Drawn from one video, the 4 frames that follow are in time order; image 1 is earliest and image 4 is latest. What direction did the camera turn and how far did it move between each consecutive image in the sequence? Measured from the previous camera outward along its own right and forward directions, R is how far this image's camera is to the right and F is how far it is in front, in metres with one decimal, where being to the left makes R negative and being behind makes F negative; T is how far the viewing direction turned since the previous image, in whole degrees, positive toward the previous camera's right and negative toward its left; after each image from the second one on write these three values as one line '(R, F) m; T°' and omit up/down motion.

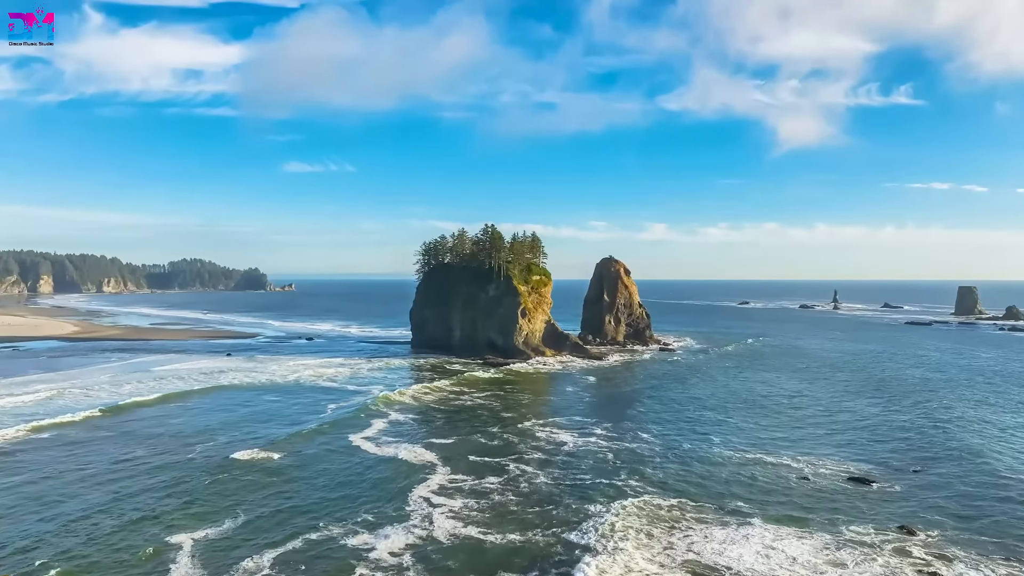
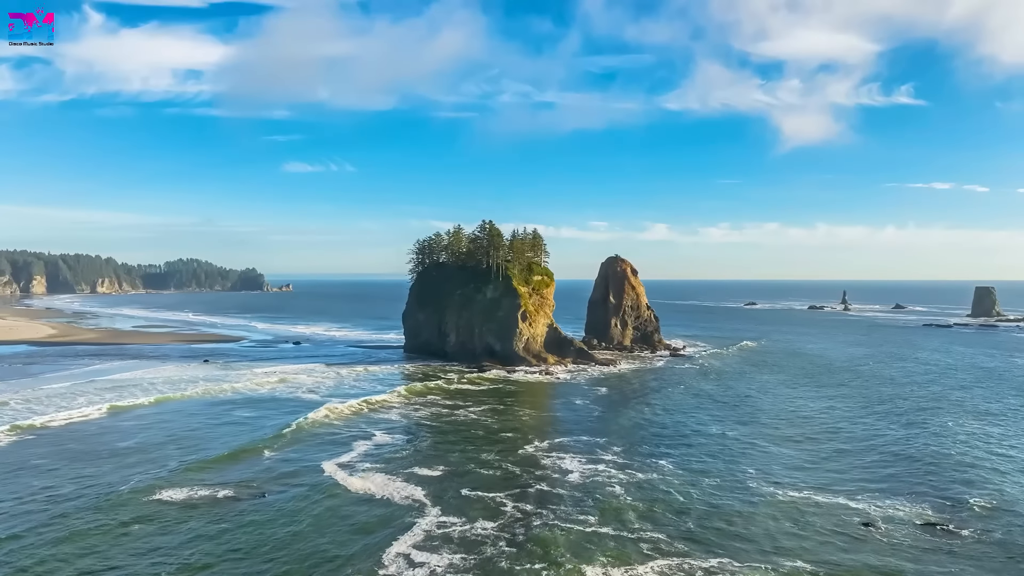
(+0.1, +4.8) m; 0°
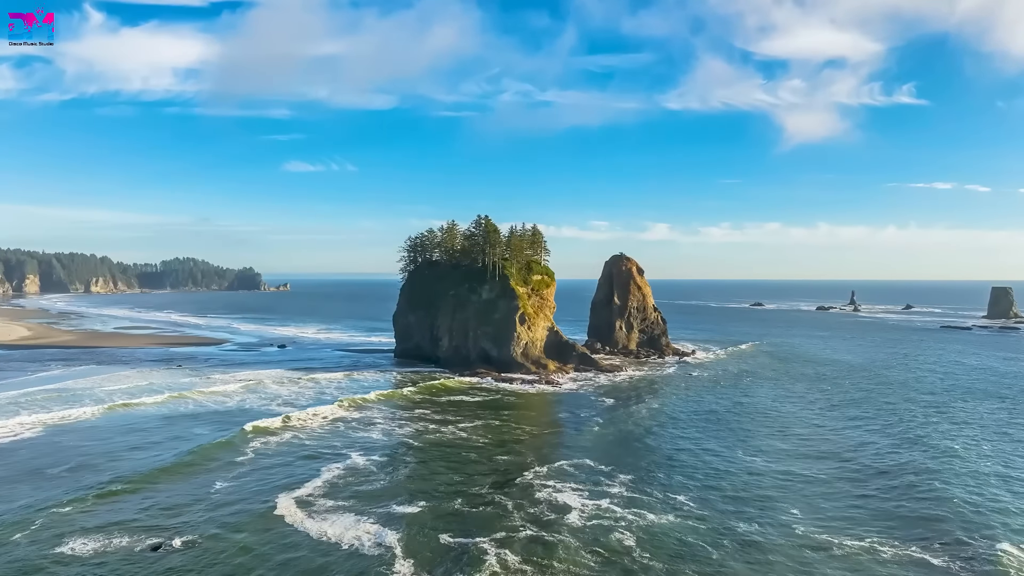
(+0.3, +4.5) m; 0°
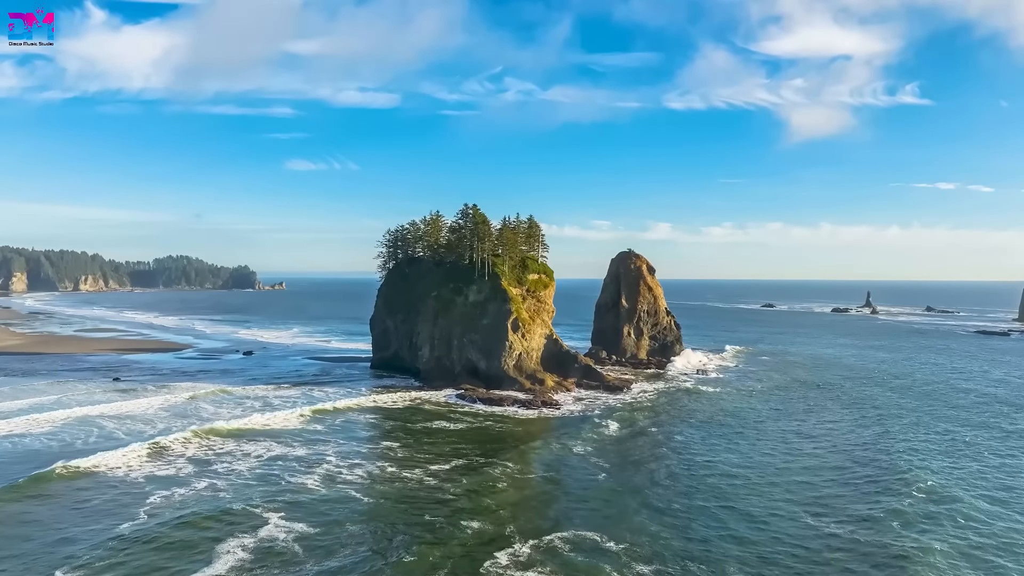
(+0.8, +8.0) m; 0°
